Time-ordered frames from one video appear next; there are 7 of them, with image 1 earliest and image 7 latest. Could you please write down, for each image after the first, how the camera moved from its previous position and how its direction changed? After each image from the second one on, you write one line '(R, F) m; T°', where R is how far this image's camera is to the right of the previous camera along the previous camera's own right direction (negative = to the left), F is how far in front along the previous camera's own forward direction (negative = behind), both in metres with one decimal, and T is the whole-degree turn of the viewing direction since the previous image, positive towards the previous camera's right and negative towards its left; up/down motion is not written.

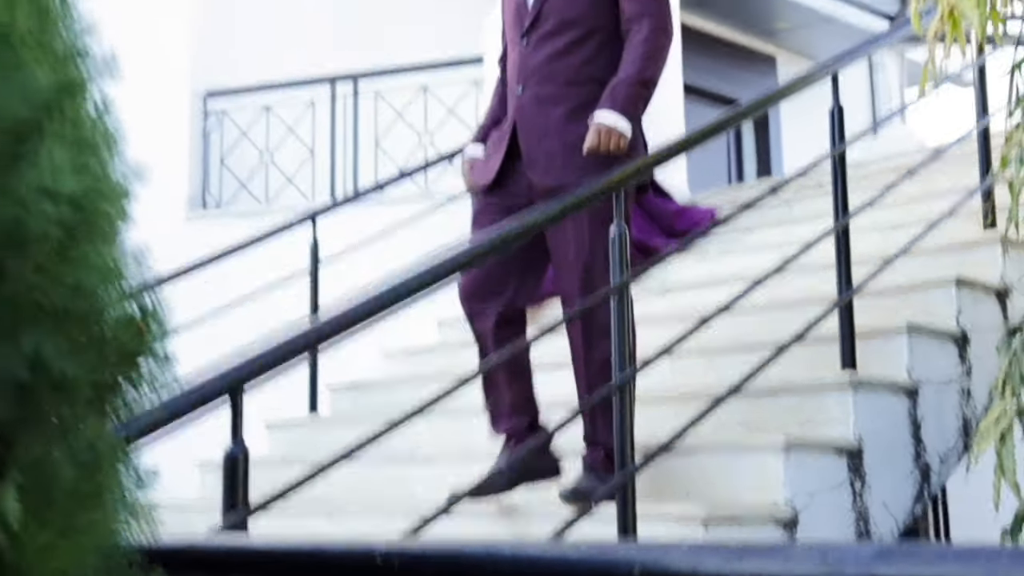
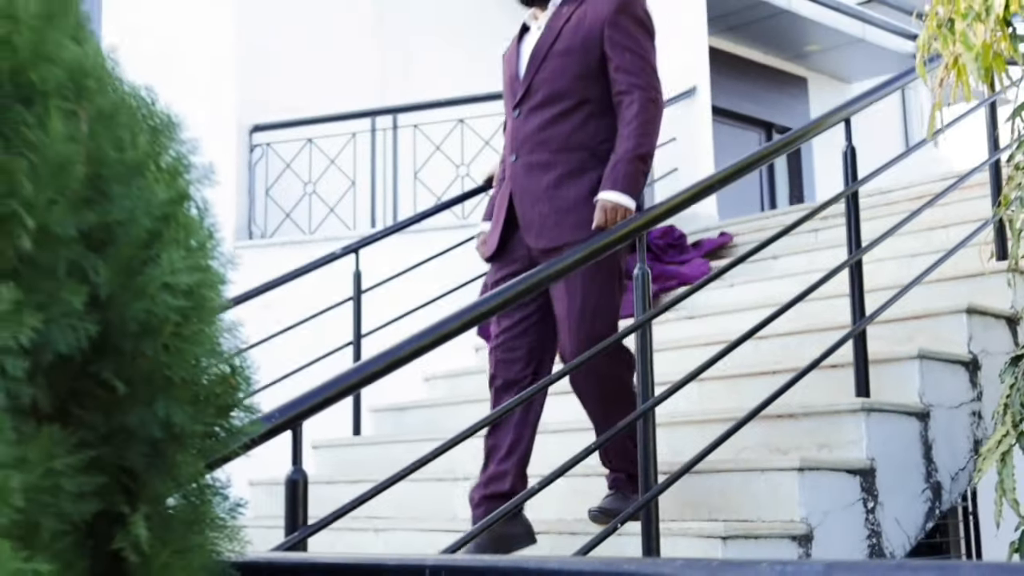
(0.0, -0.2) m; -2°
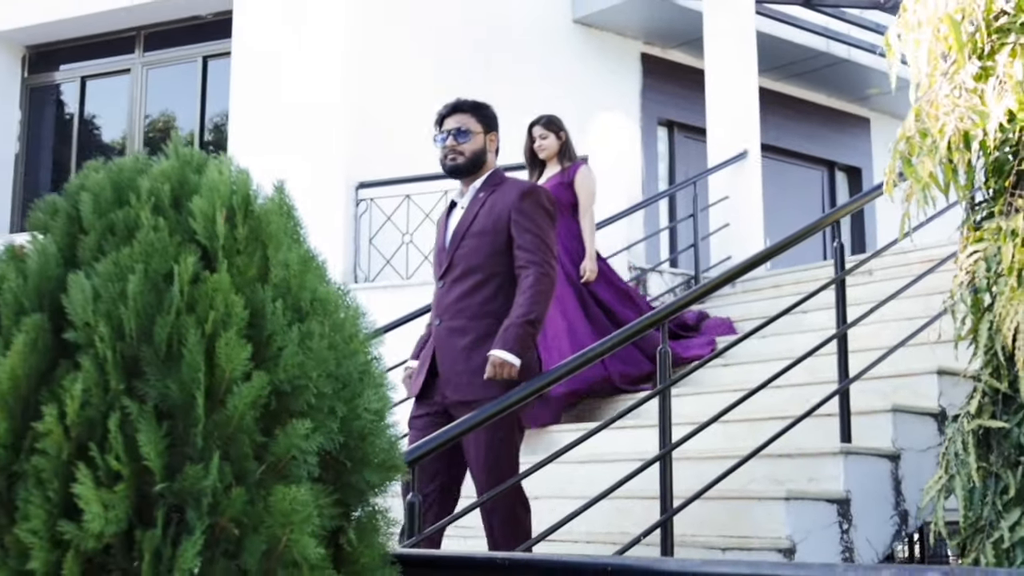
(+0.1, -0.9) m; -4°
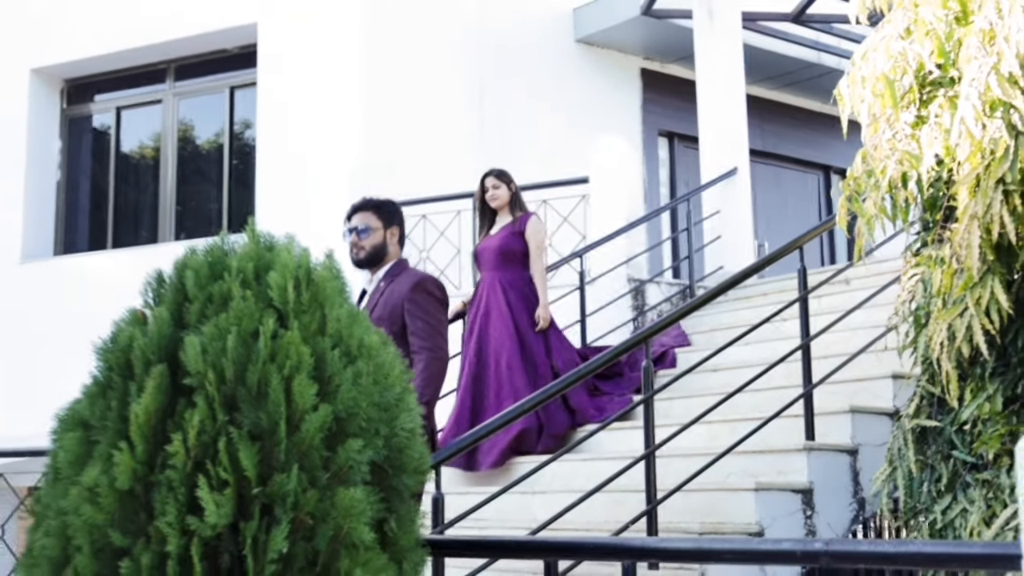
(0.0, -0.6) m; -1°
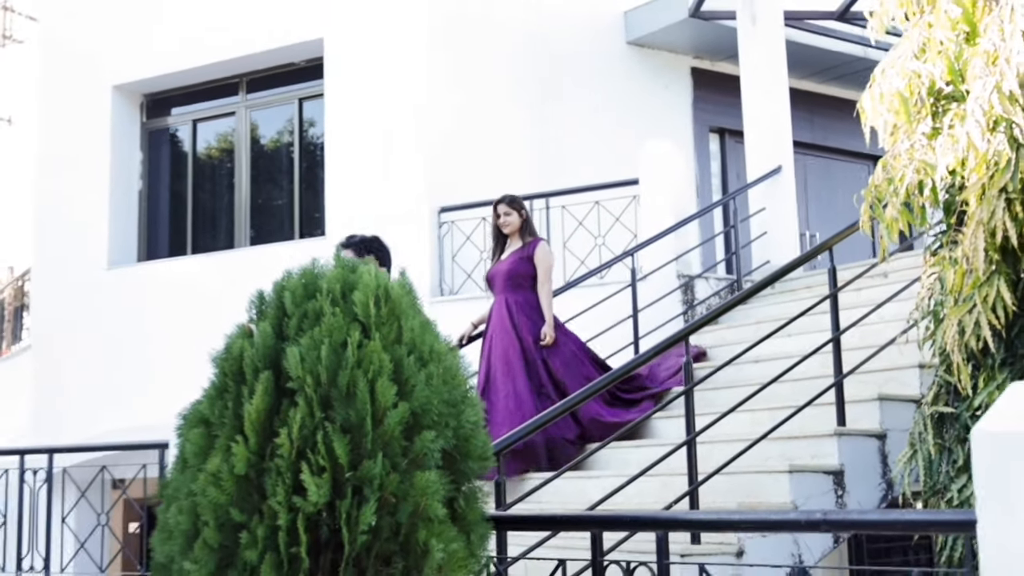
(0.0, -0.5) m; -3°
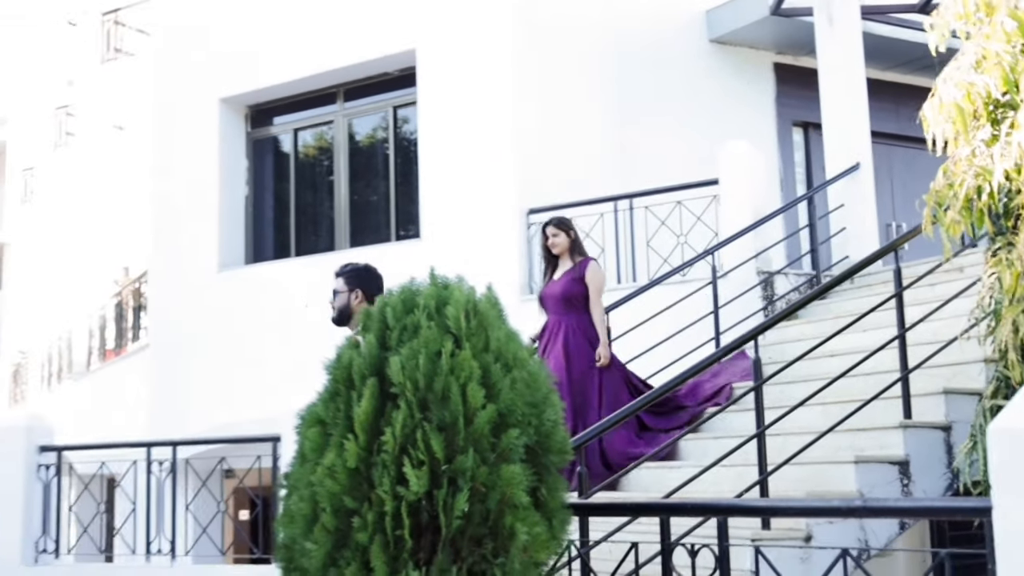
(+0.1, -0.4) m; -5°
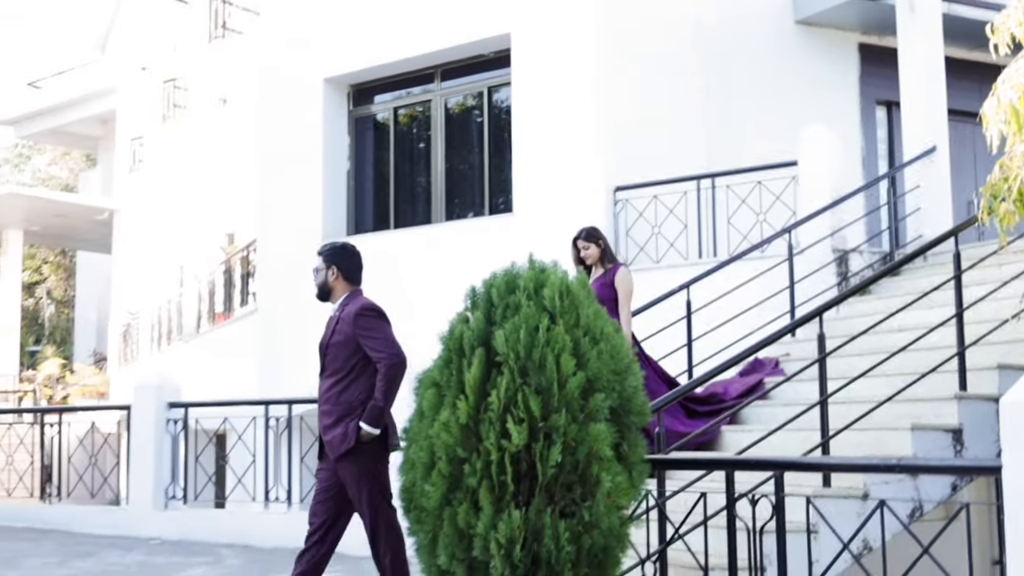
(0.0, -0.6) m; -4°
